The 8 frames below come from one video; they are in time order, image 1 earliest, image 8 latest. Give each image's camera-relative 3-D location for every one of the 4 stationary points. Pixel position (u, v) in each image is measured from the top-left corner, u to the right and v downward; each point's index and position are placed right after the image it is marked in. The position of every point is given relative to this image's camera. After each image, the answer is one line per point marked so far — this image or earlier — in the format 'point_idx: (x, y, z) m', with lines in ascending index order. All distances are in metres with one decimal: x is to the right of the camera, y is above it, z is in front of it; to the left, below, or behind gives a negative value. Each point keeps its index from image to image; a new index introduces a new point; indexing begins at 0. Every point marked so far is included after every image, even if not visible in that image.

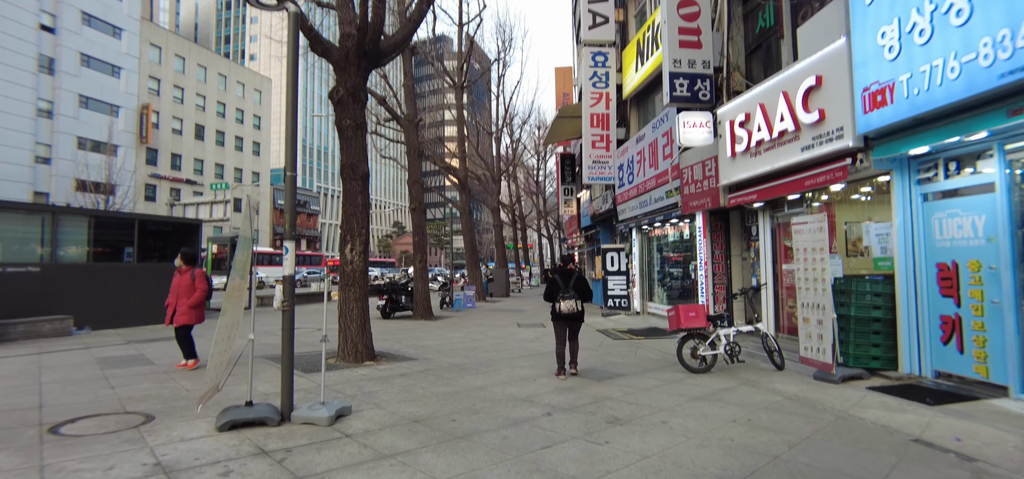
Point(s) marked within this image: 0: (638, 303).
0: (+4.0, -2.1, +16.6) m
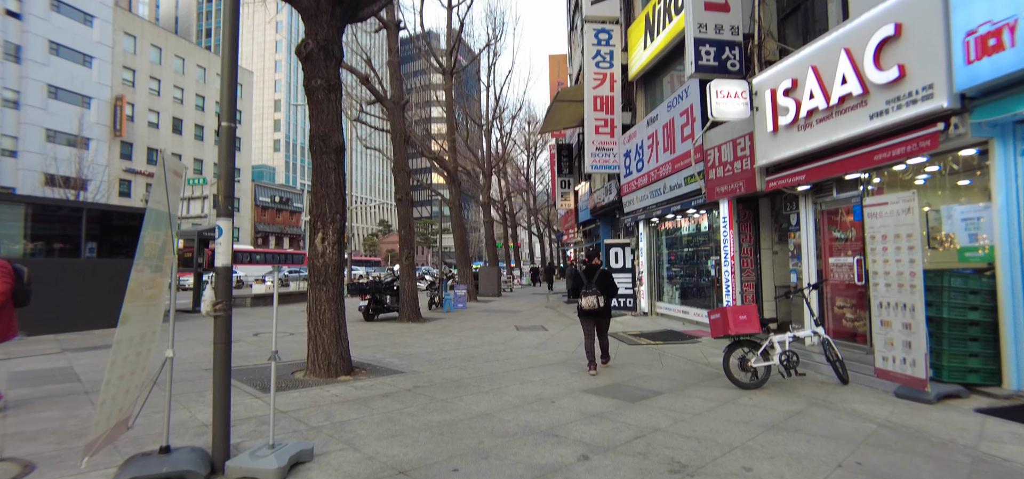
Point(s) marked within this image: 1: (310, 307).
0: (+3.9, -1.9, +15.2) m
1: (-2.7, -0.9, +7.0) m
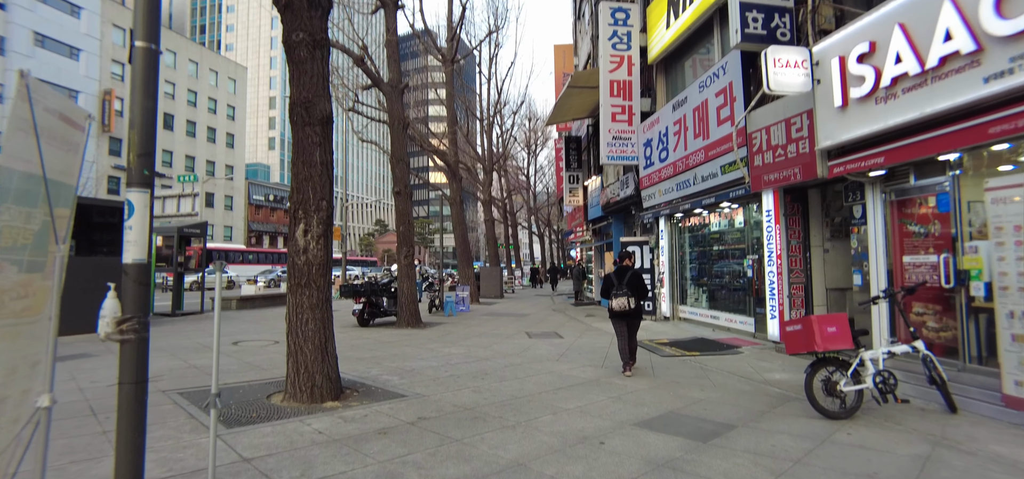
0: (+4.2, -1.9, +13.9) m
1: (-2.4, -0.8, +5.6) m
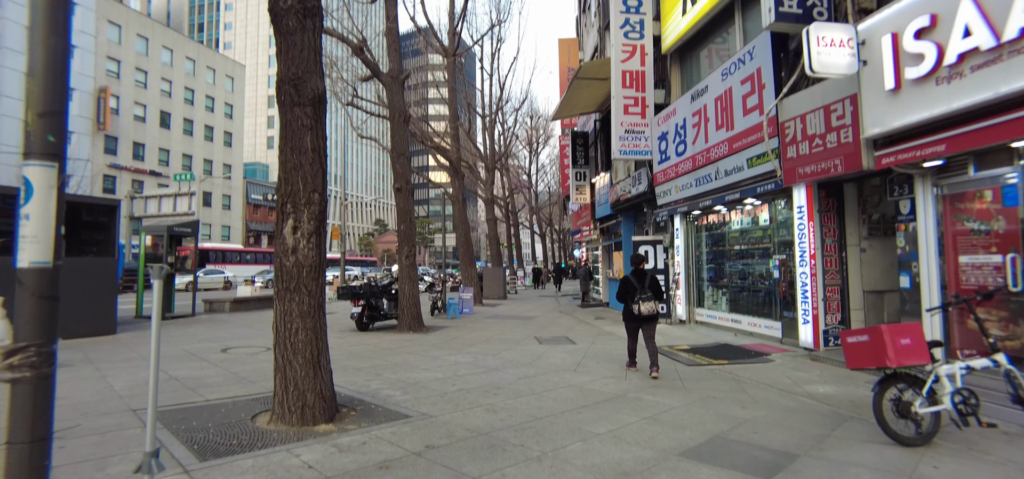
0: (+4.3, -1.8, +13.2) m
1: (-2.2, -0.8, +4.9) m
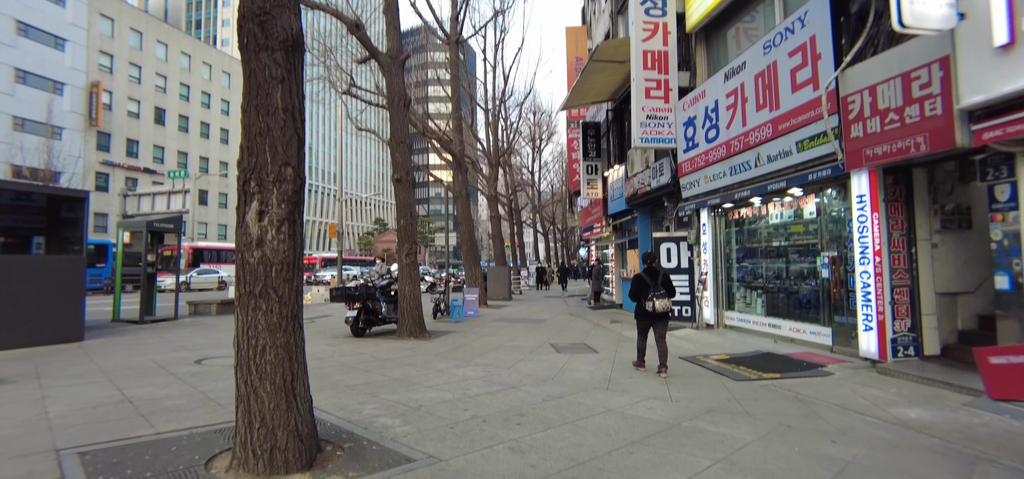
0: (+4.6, -1.7, +12.0) m
1: (-2.0, -0.7, +3.8) m
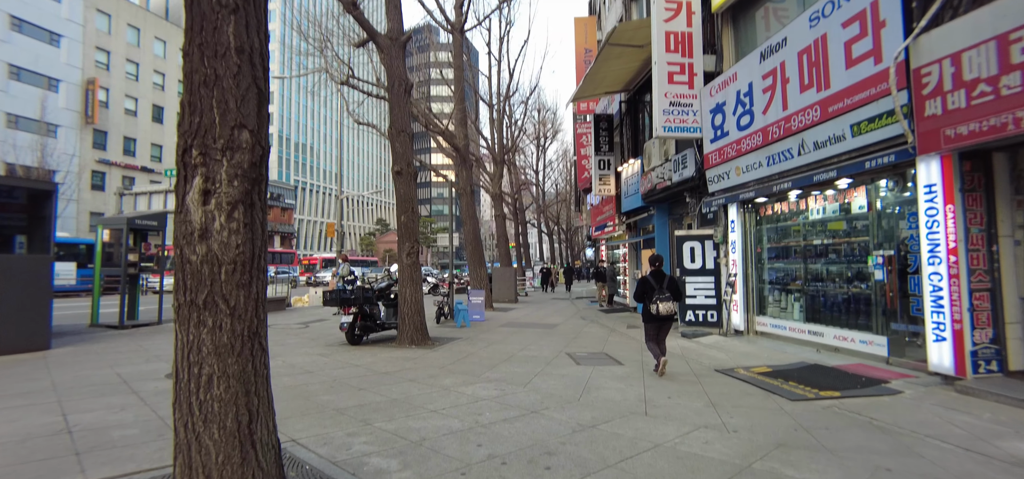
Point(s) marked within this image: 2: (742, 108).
0: (+4.8, -1.7, +11.0) m
1: (-1.8, -0.7, +2.8) m
2: (+4.4, +2.5, +9.8) m
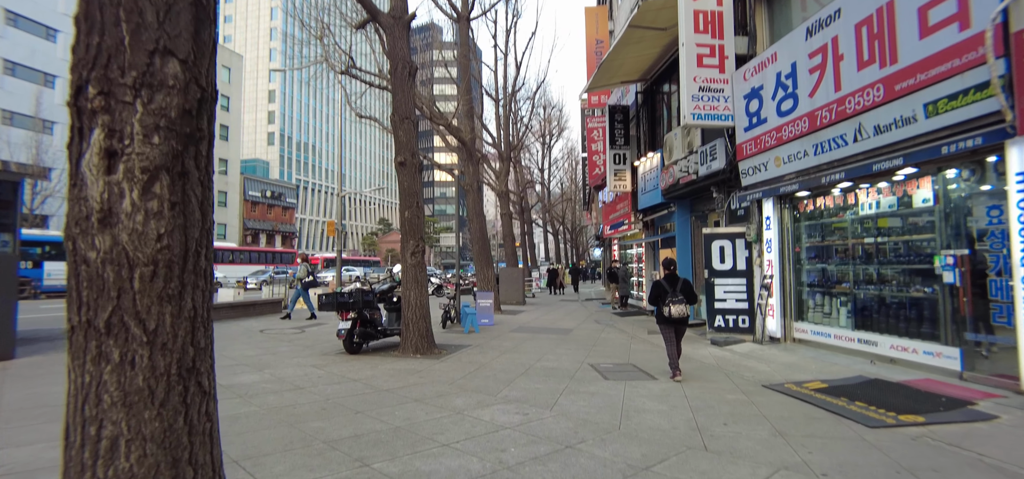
0: (+5.1, -1.7, +10.0) m
1: (-1.6, -0.6, +1.8) m
2: (+4.6, +2.5, +8.8) m
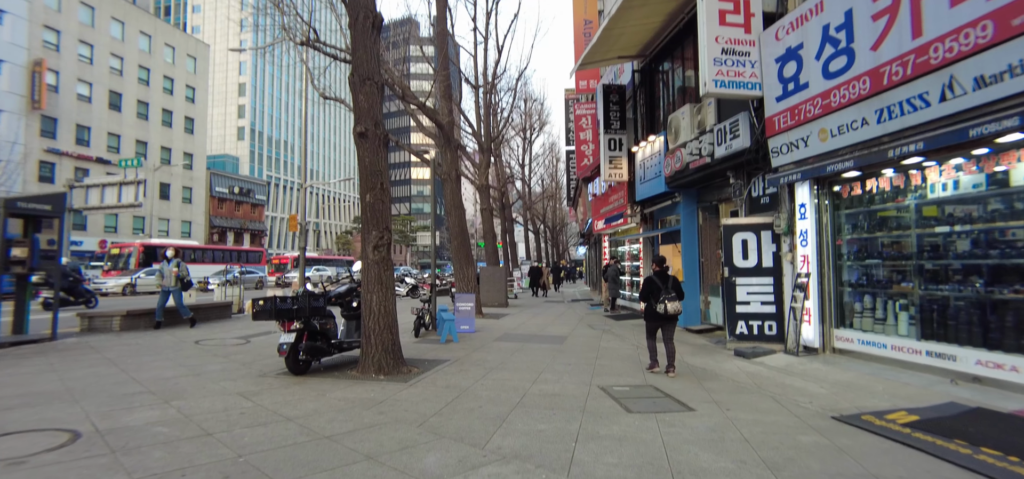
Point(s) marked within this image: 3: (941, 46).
0: (+4.9, -1.5, +8.4) m
1: (-1.4, -0.5, 0.0) m
2: (+4.5, +2.7, +7.2) m
3: (+4.7, +2.1, +5.7) m
